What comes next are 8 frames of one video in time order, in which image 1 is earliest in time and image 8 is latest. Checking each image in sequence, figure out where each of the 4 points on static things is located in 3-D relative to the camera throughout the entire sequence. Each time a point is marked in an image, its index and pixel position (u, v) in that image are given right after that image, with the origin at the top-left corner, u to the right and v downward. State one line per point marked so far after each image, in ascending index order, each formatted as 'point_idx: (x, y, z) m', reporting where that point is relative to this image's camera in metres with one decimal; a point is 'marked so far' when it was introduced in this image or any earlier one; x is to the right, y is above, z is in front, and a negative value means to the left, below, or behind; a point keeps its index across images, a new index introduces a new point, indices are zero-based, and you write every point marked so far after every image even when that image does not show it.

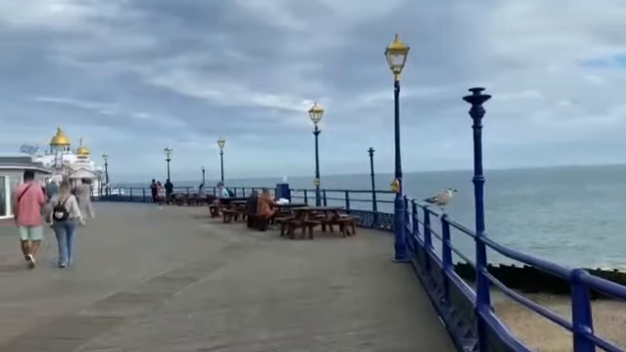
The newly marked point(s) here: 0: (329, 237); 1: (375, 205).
0: (+0.4, -1.7, +14.3) m
1: (+1.9, -0.9, +16.0) m
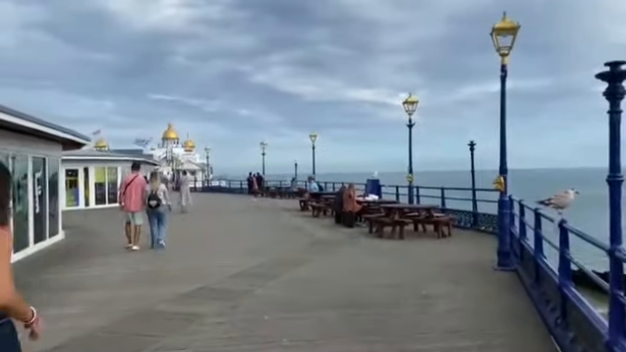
0: (+2.8, -1.6, +13.3) m
1: (+4.5, -0.8, +14.7) m
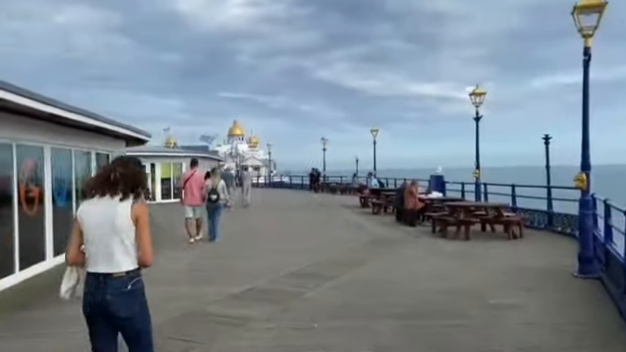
0: (+4.2, -1.5, +12.4) m
1: (+6.1, -0.7, +13.5) m
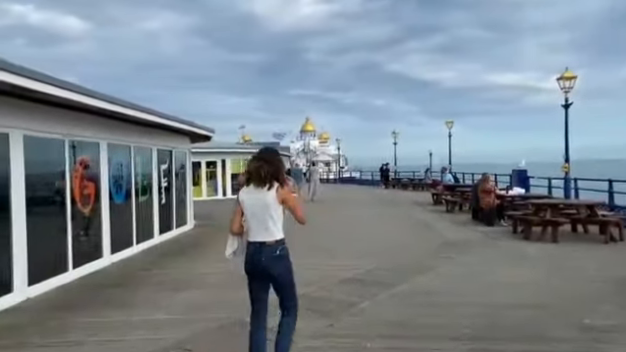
0: (+5.6, -1.3, +10.9) m
1: (+7.7, -0.5, +11.8) m
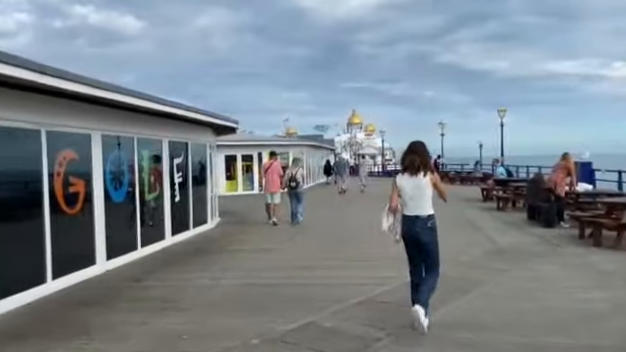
0: (+6.1, -1.2, +8.9) m
1: (+8.2, -0.4, +9.6) m
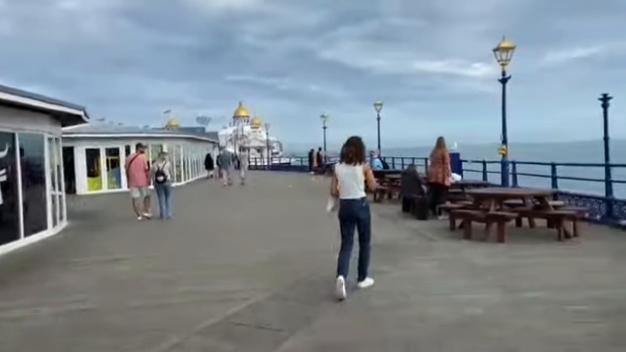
0: (+3.7, -1.1, +8.9) m
1: (+5.7, -0.2, +10.0) m
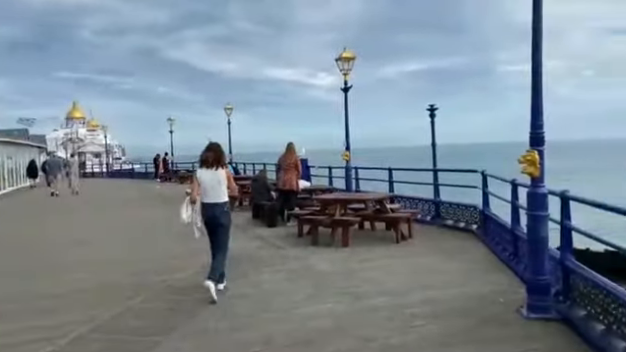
0: (+1.1, -1.2, +9.4) m
1: (+2.6, -0.3, +11.0) m
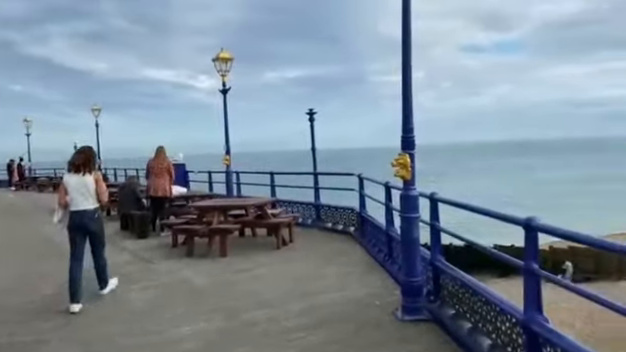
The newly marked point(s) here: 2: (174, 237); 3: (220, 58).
0: (-1.0, -1.3, +9.1) m
1: (+0.1, -0.4, +11.1) m
2: (-2.6, -1.1, +9.8) m
3: (-2.4, +3.1, +13.9) m
